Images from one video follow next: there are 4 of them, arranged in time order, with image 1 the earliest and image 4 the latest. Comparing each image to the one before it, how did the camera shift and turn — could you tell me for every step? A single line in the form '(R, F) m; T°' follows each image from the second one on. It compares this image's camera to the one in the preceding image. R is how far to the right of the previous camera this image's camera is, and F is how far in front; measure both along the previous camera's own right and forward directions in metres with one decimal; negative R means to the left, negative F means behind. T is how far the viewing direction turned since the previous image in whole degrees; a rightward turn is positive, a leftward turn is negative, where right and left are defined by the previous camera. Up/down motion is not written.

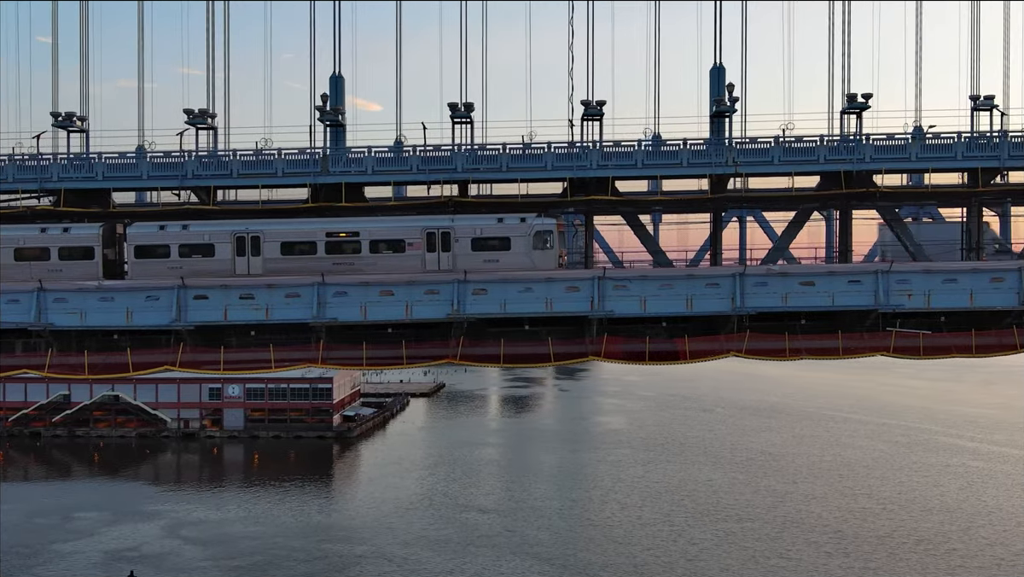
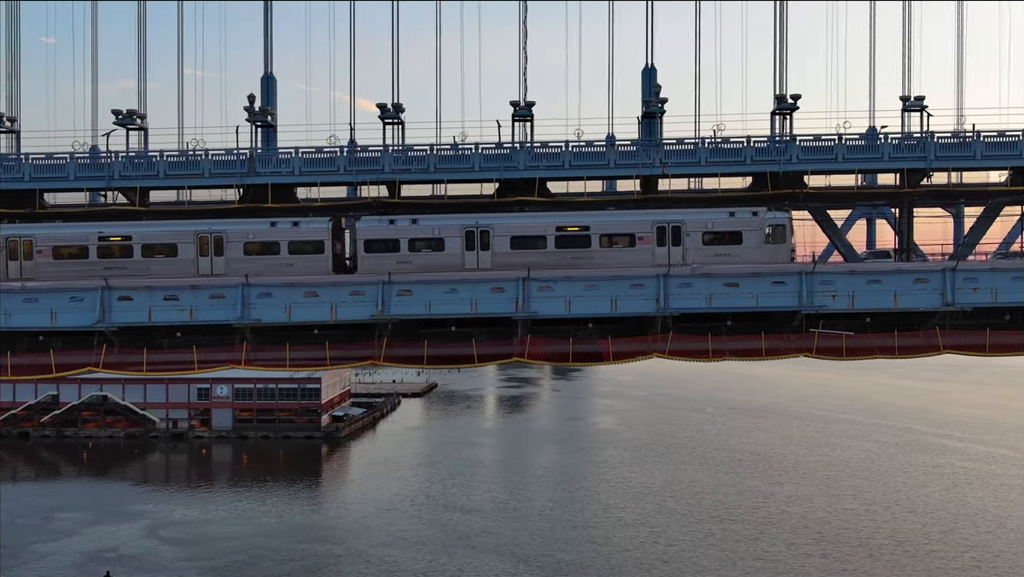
(+2.0, 0.0) m; 0°
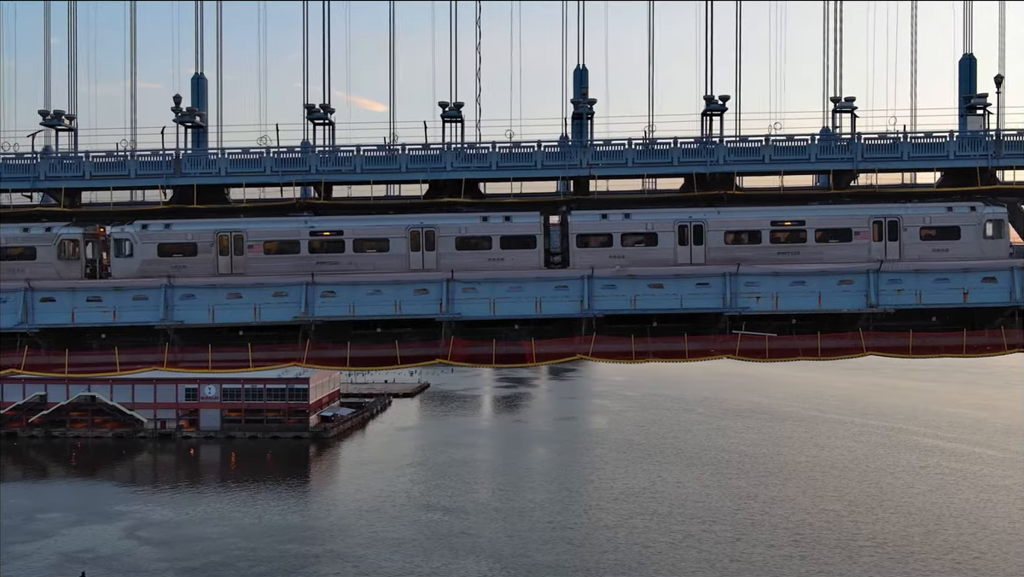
(+2.0, +0.1) m; 0°
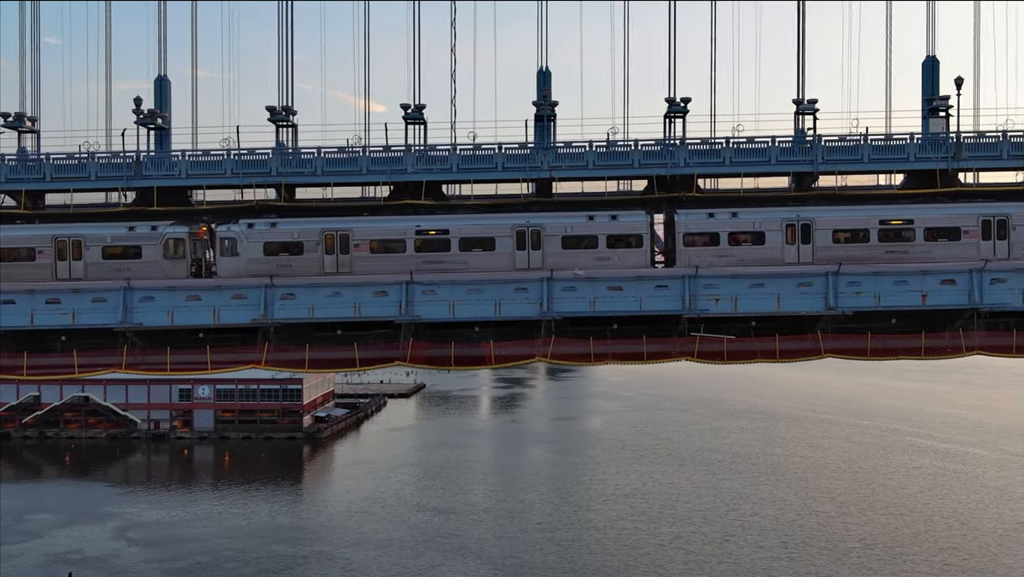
(+1.1, 0.0) m; 0°
